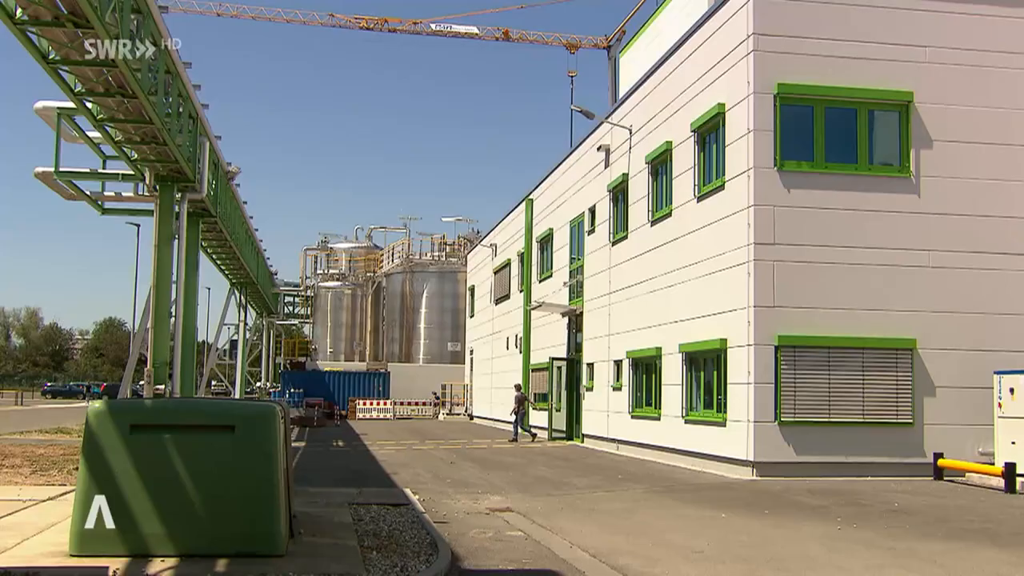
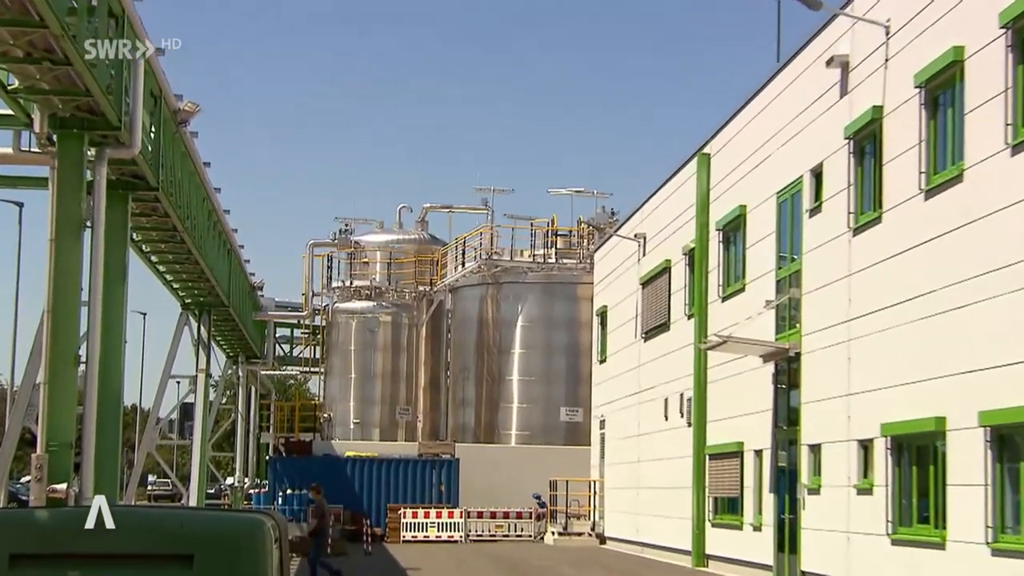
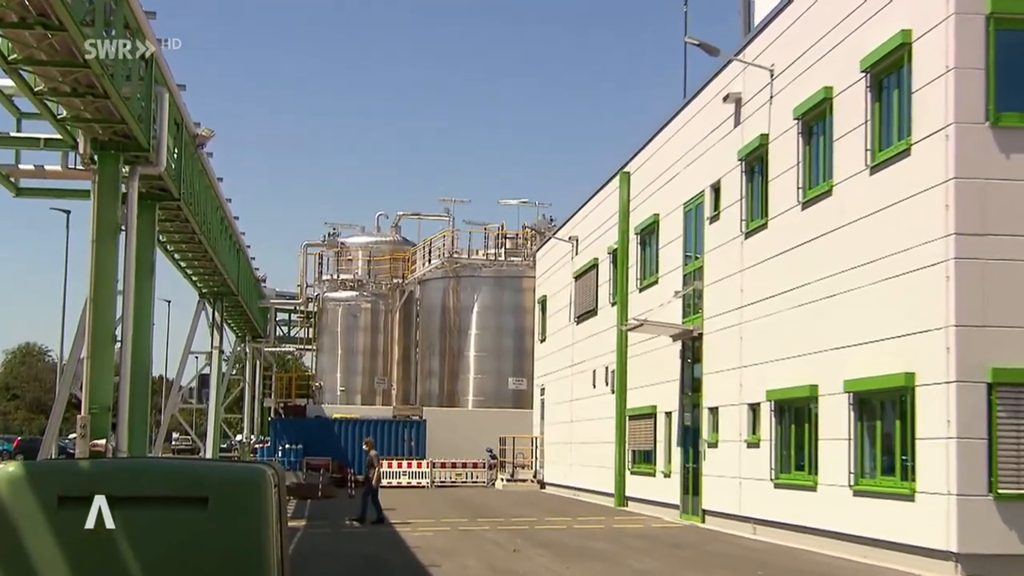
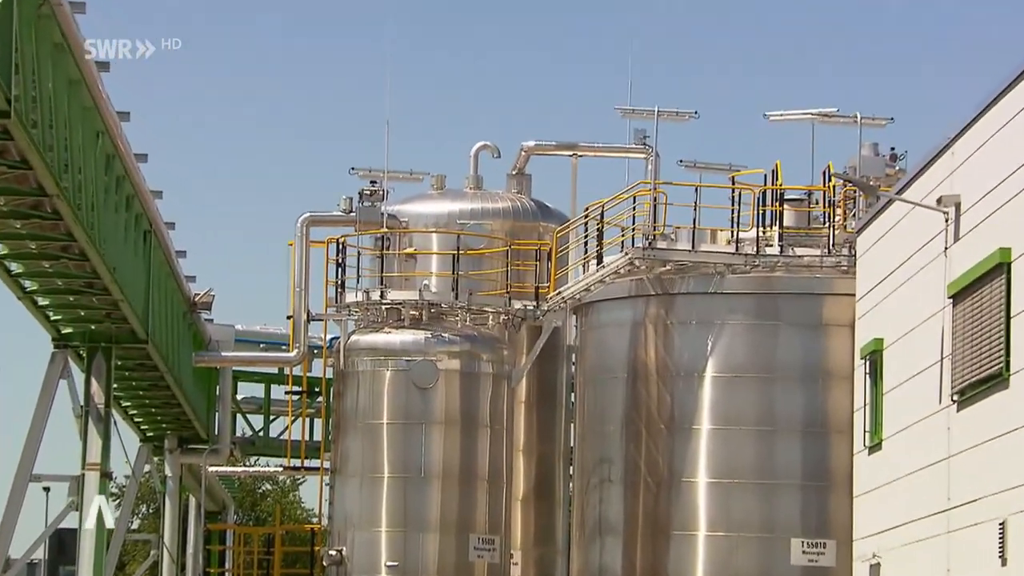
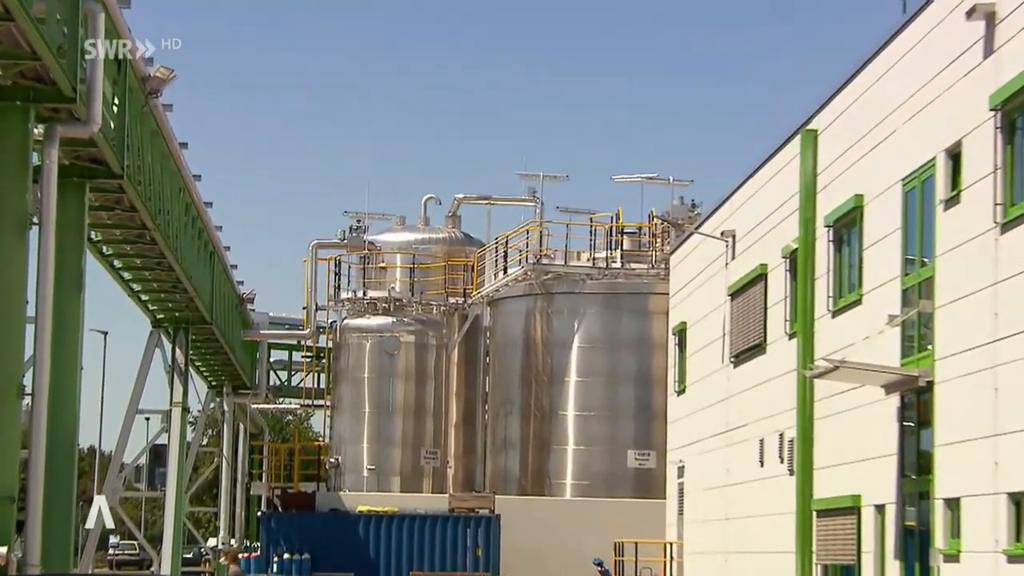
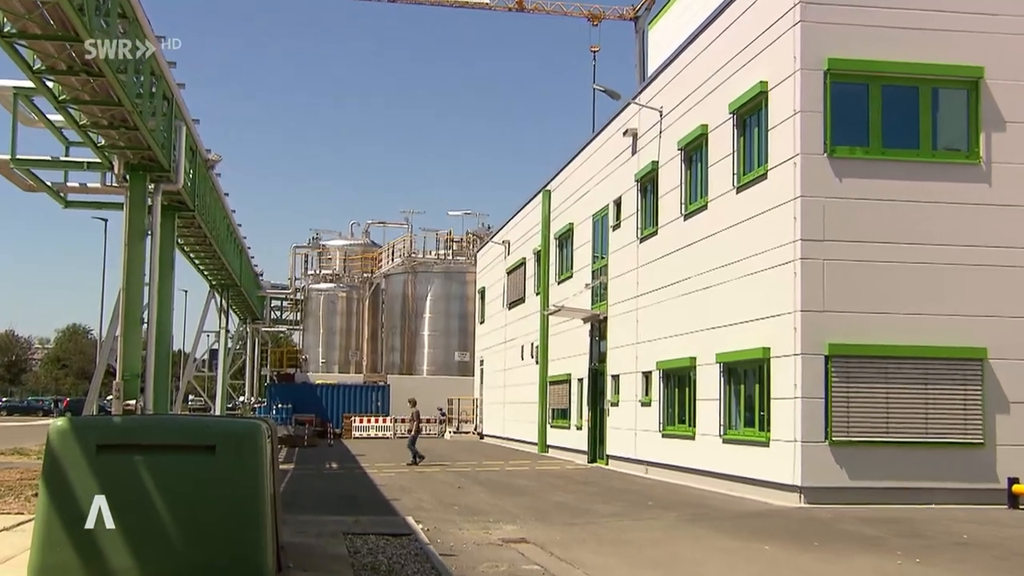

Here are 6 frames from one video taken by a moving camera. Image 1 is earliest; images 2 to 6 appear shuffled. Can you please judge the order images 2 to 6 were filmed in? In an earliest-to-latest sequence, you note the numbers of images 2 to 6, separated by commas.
6, 3, 2, 5, 4
